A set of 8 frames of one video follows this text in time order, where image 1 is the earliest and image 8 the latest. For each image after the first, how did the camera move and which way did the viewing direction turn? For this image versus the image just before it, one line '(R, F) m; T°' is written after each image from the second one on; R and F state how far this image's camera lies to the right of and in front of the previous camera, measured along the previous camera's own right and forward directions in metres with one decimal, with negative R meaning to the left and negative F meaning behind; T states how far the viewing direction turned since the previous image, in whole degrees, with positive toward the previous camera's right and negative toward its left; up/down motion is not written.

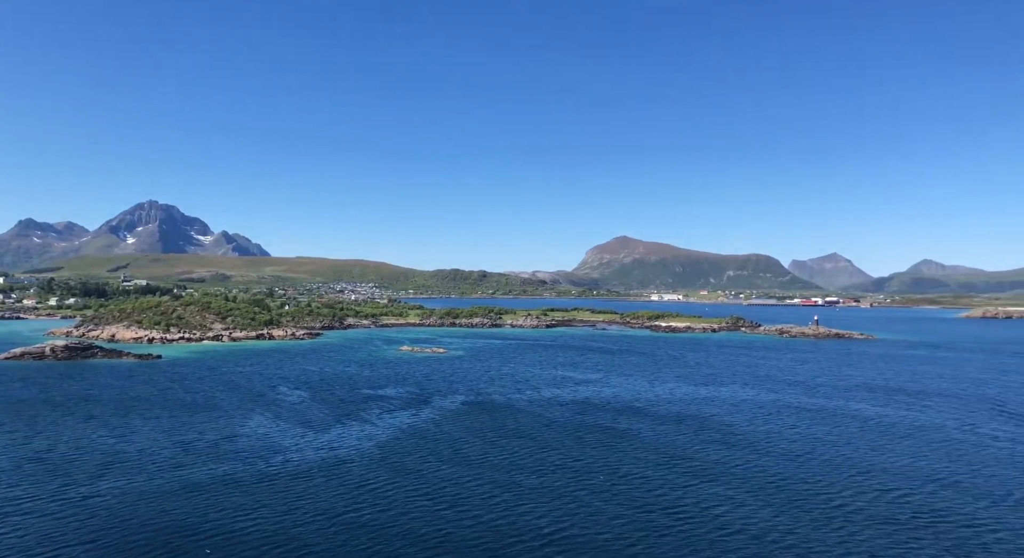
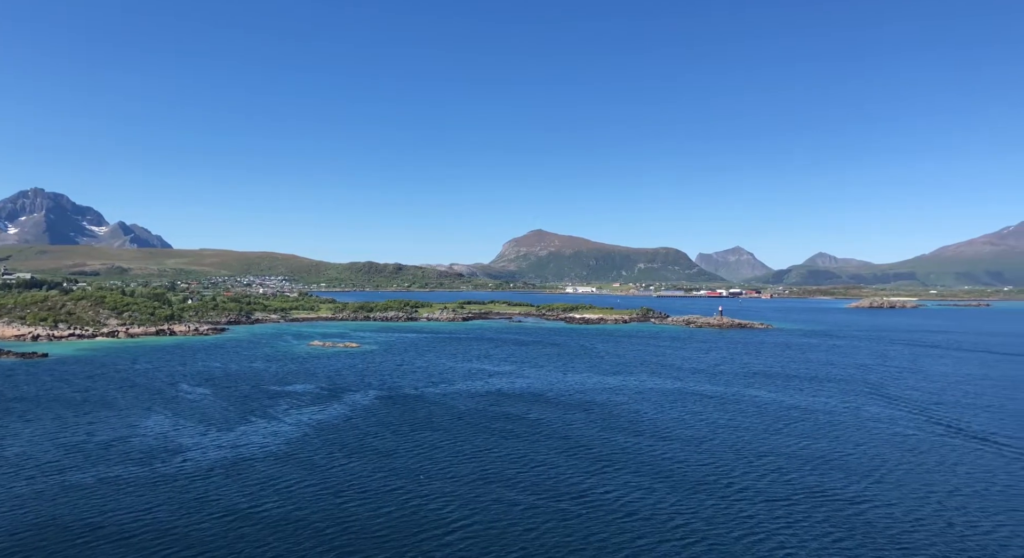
(+0.7, -0.2) m; +6°
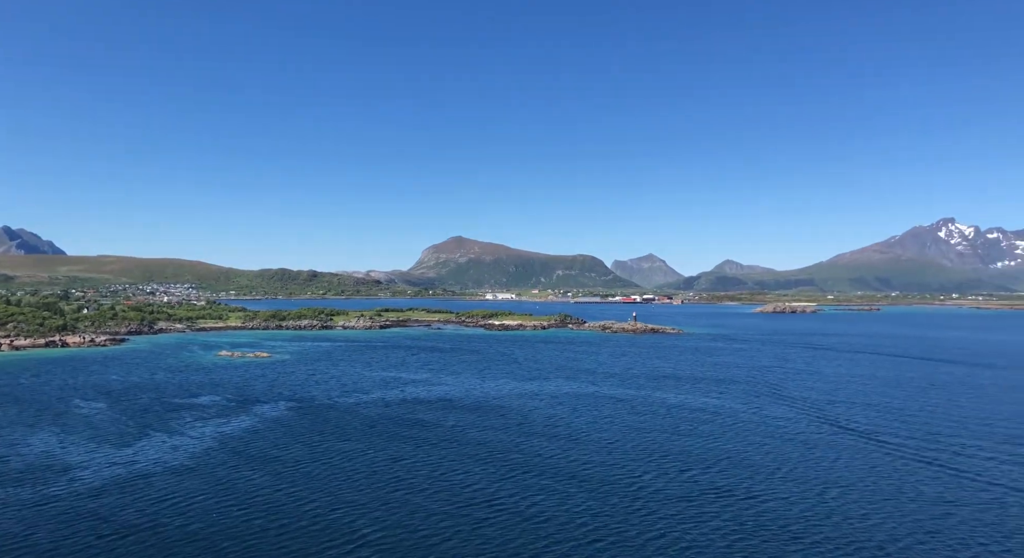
(+0.6, -0.1) m; +6°
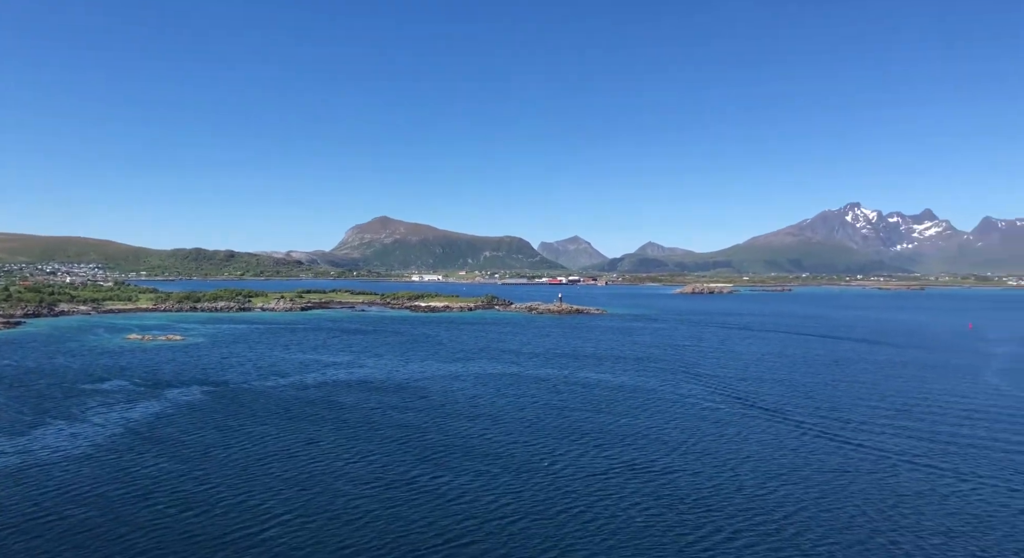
(+0.5, +0.1) m; +6°
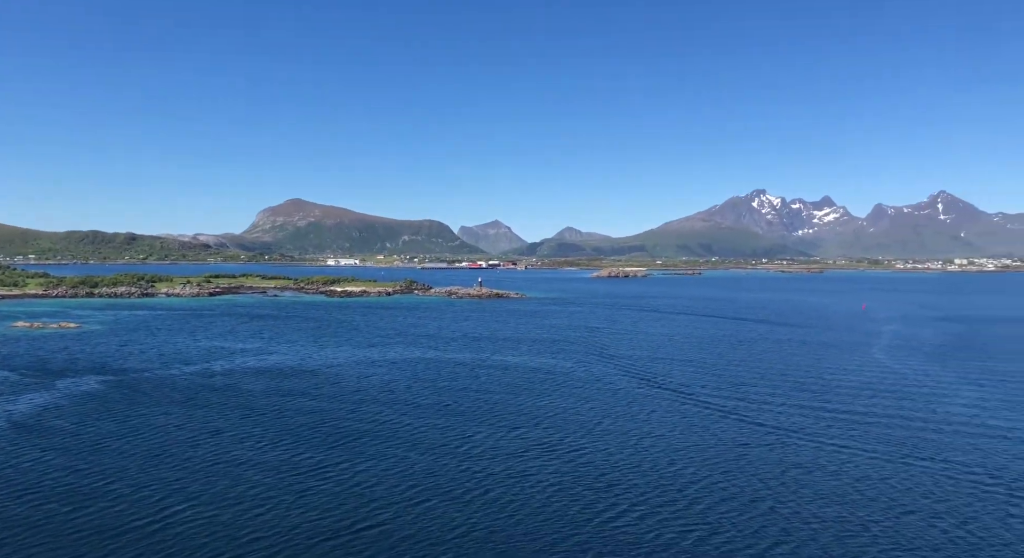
(+0.4, +0.1) m; +6°
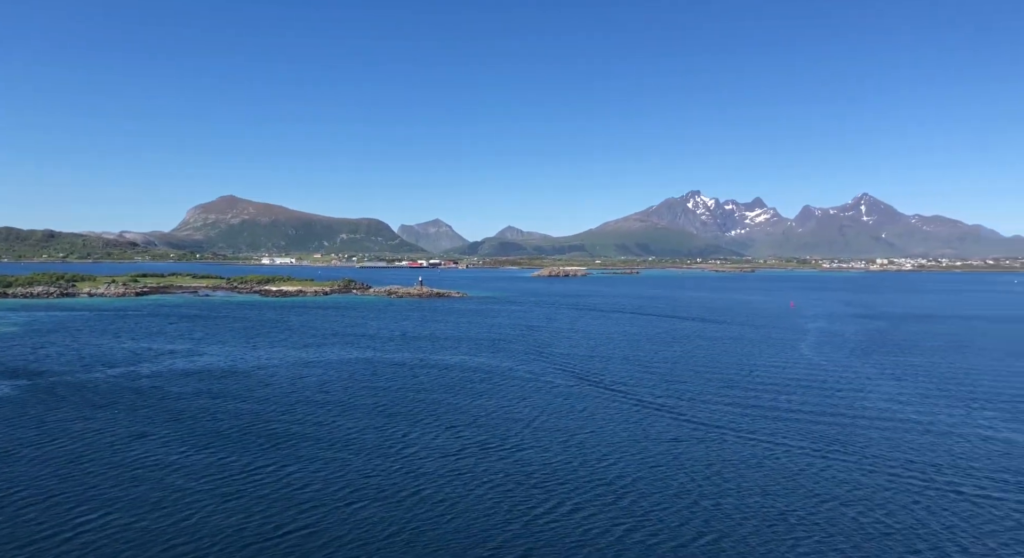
(+0.2, +0.1) m; +5°
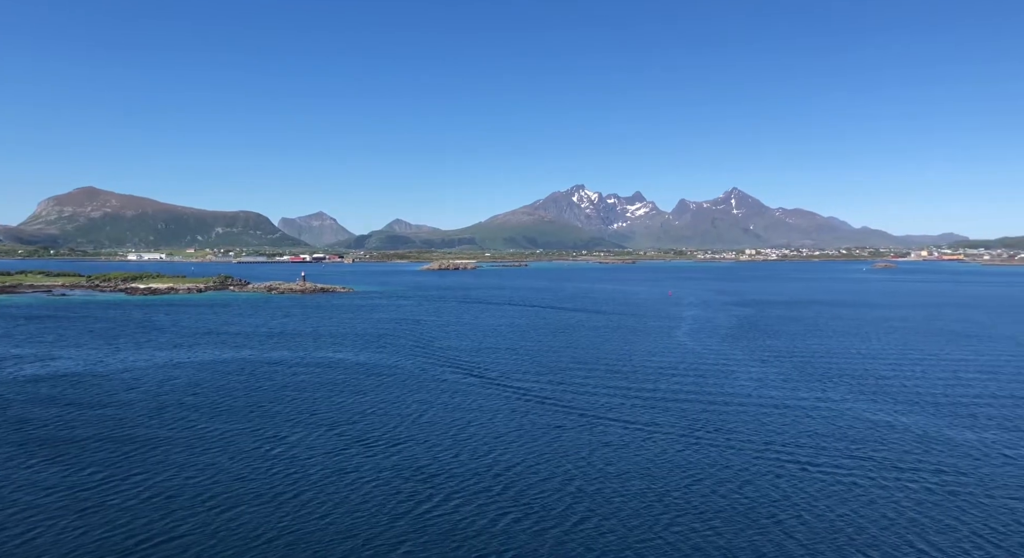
(+0.4, +0.1) m; +9°
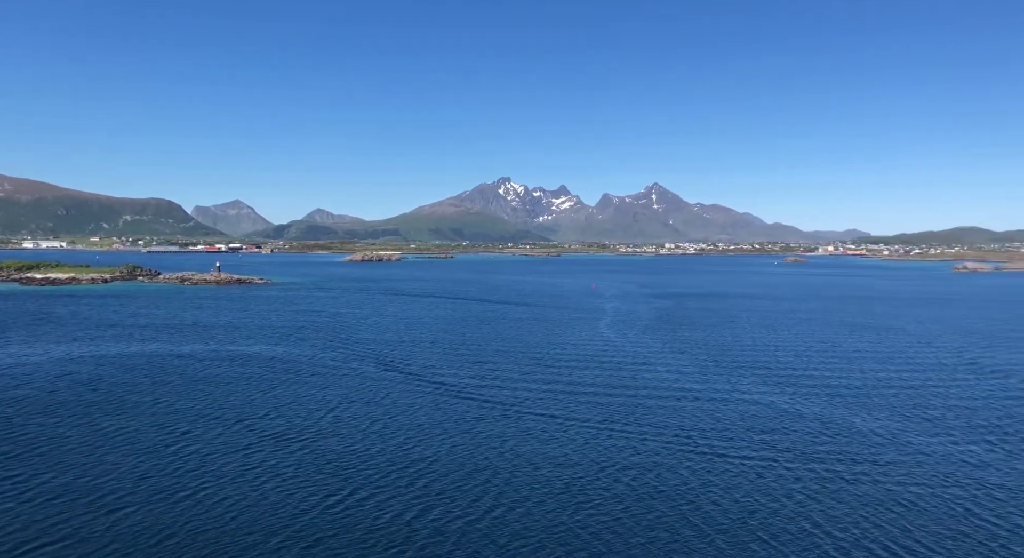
(+0.3, +0.1) m; +6°
